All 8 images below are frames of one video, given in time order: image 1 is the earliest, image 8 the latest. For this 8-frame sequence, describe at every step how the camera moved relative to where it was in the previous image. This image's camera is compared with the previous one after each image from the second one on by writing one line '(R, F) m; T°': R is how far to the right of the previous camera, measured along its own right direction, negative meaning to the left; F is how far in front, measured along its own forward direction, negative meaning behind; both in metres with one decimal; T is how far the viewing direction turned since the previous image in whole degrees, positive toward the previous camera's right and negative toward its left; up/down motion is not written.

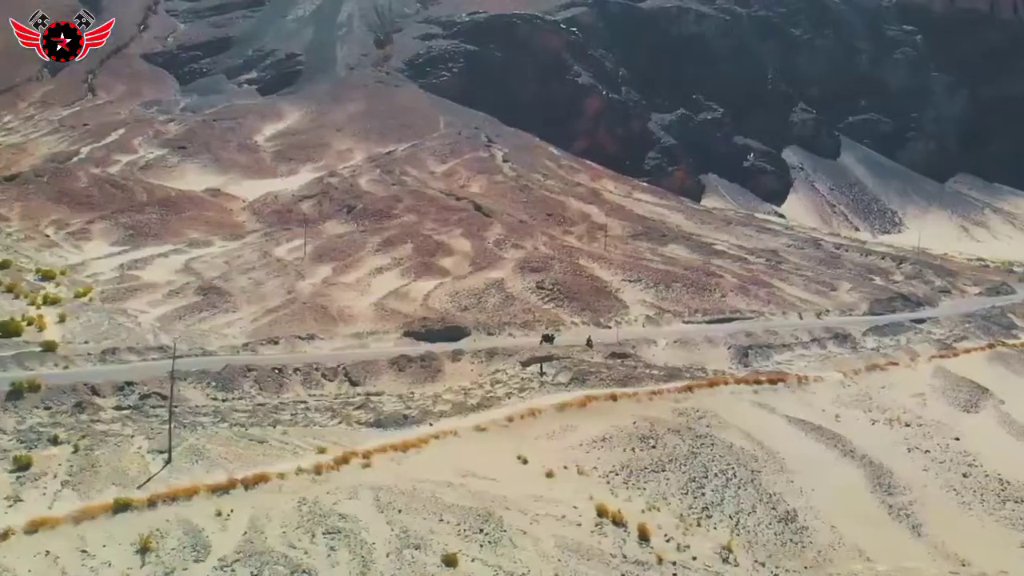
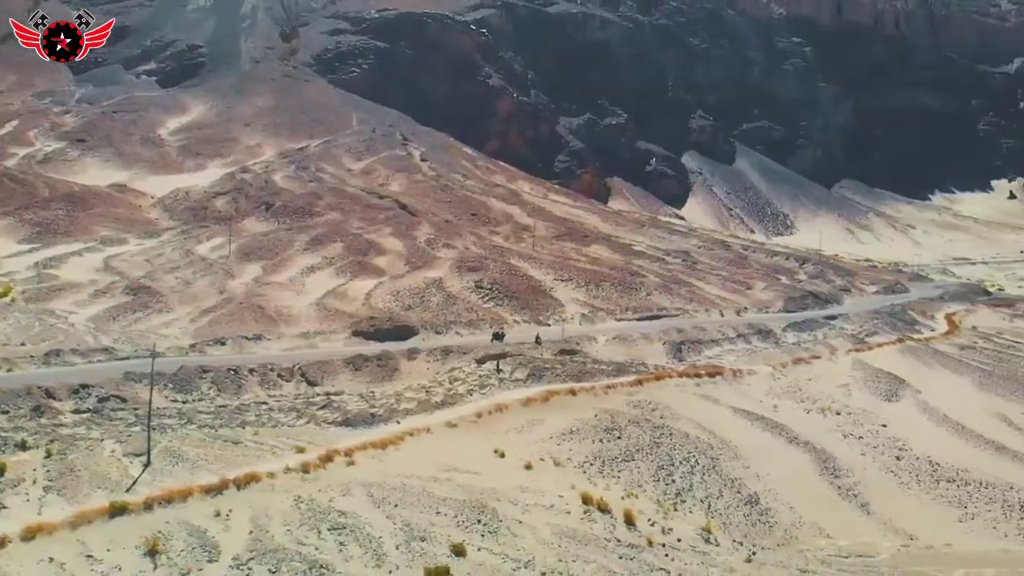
(-2.4, -0.6) m; +7°
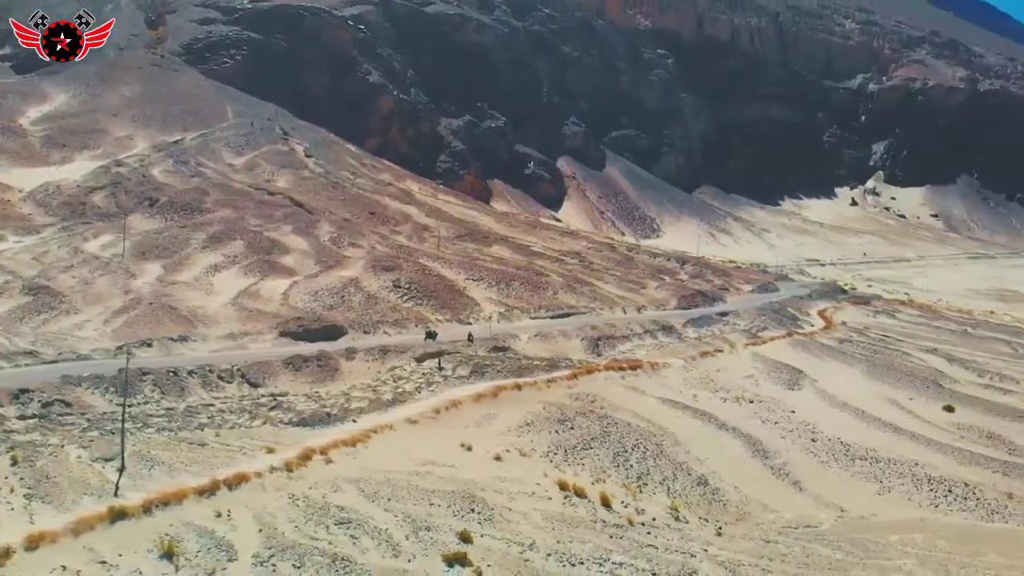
(-3.3, -0.8) m; +10°
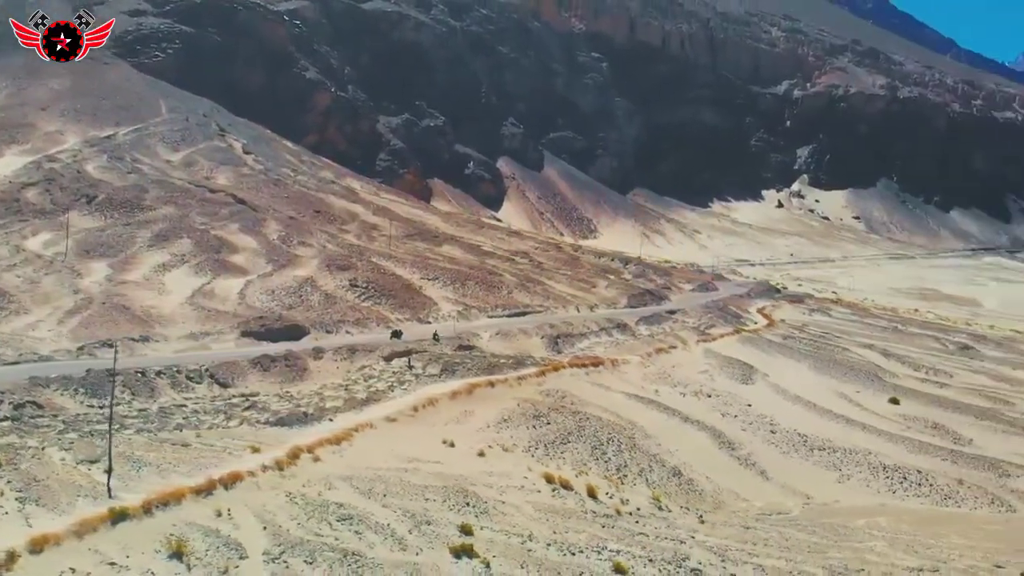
(-1.6, -0.5) m; +5°
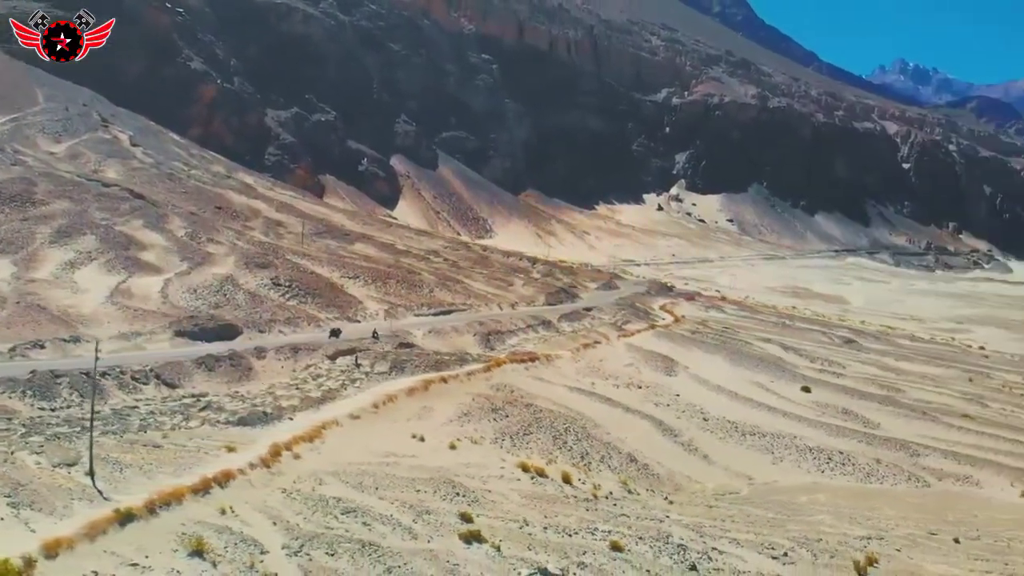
(-2.9, -0.7) m; +9°
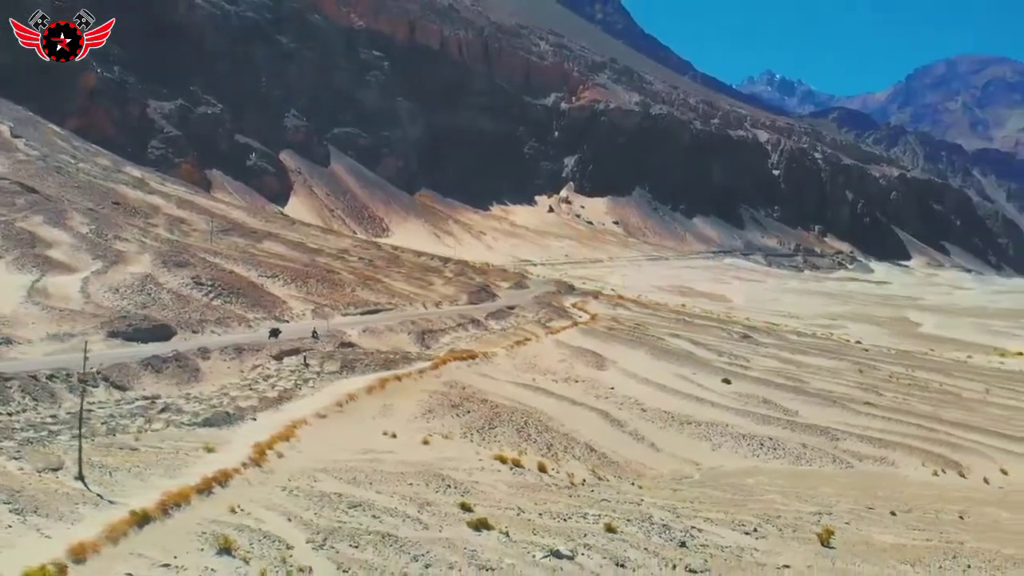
(-3.0, -0.7) m; +9°
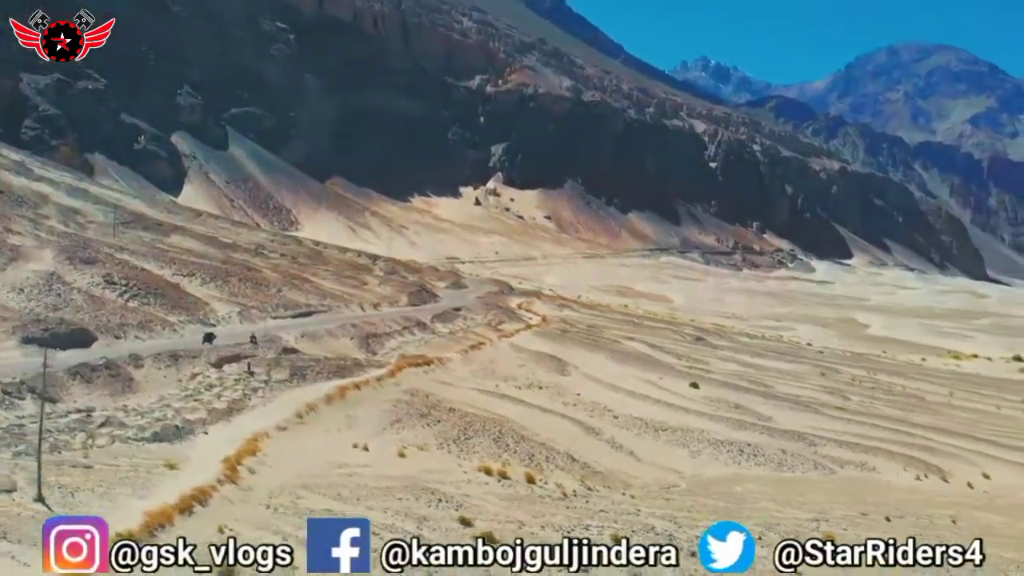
(-1.5, +0.9) m; +4°
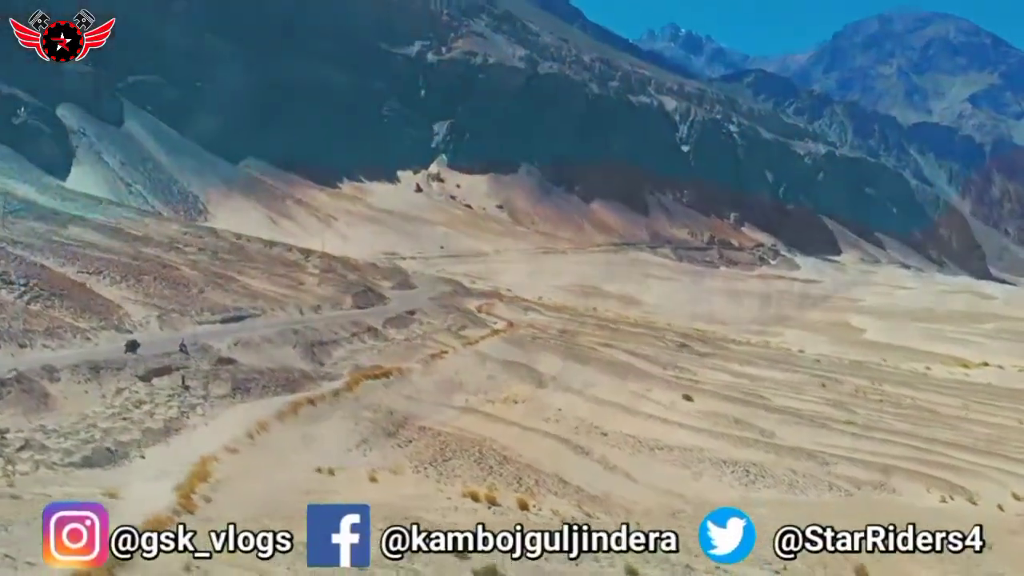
(-0.2, +2.5) m; +1°
